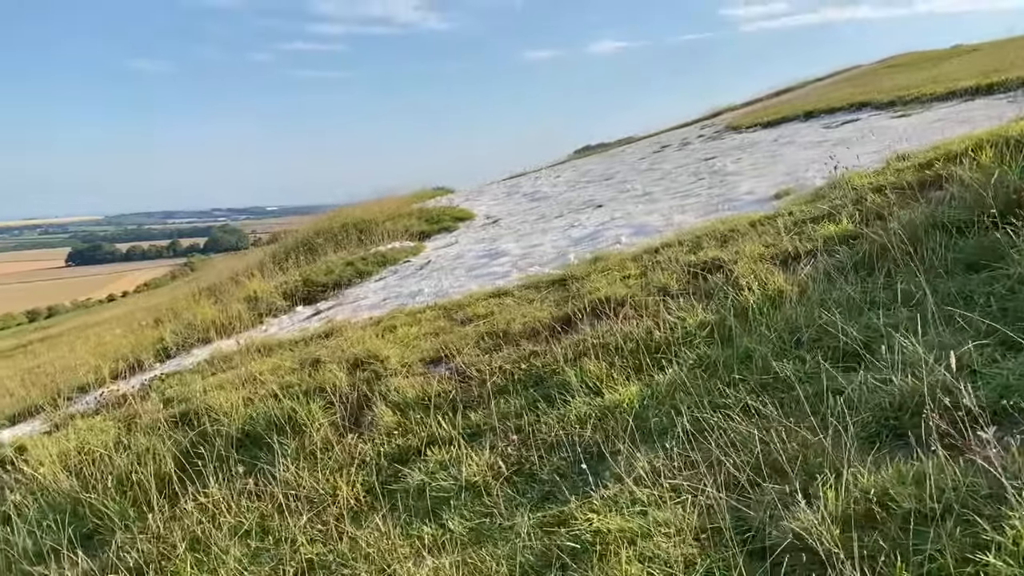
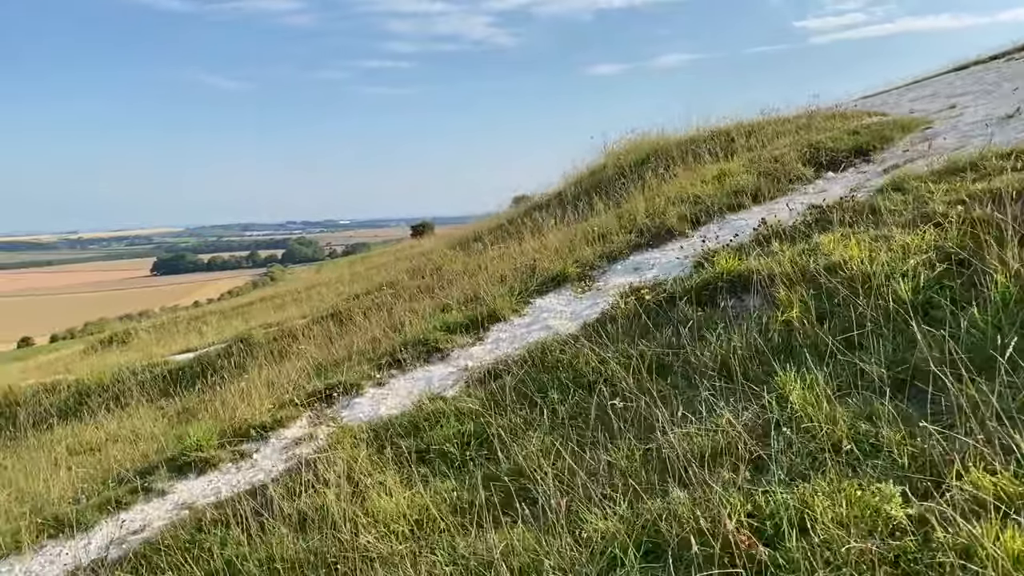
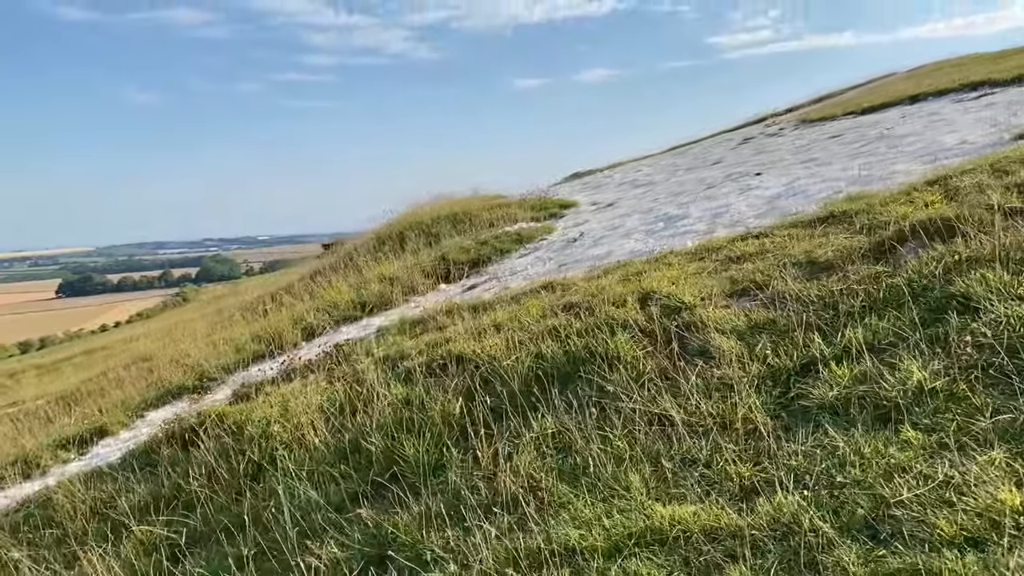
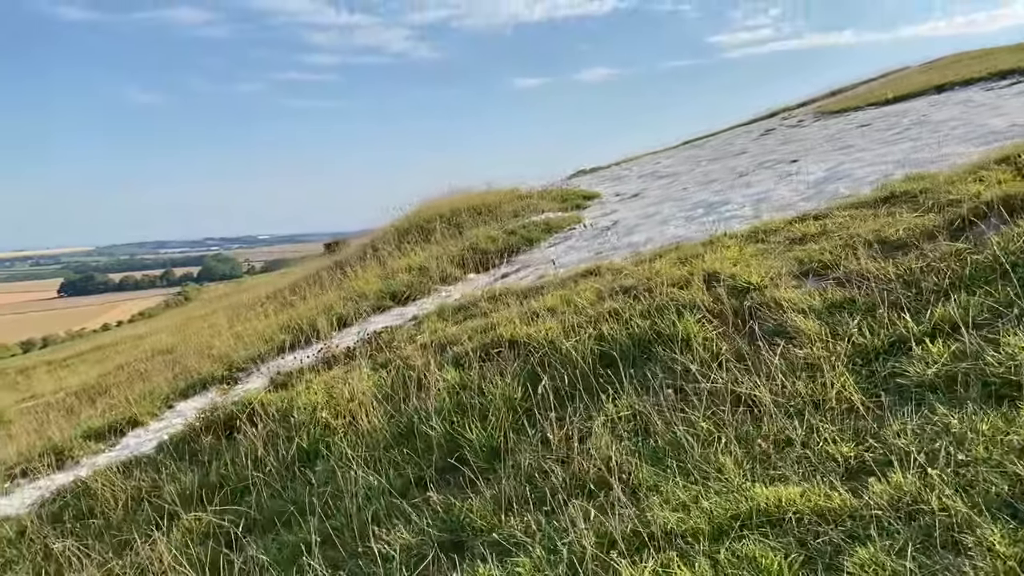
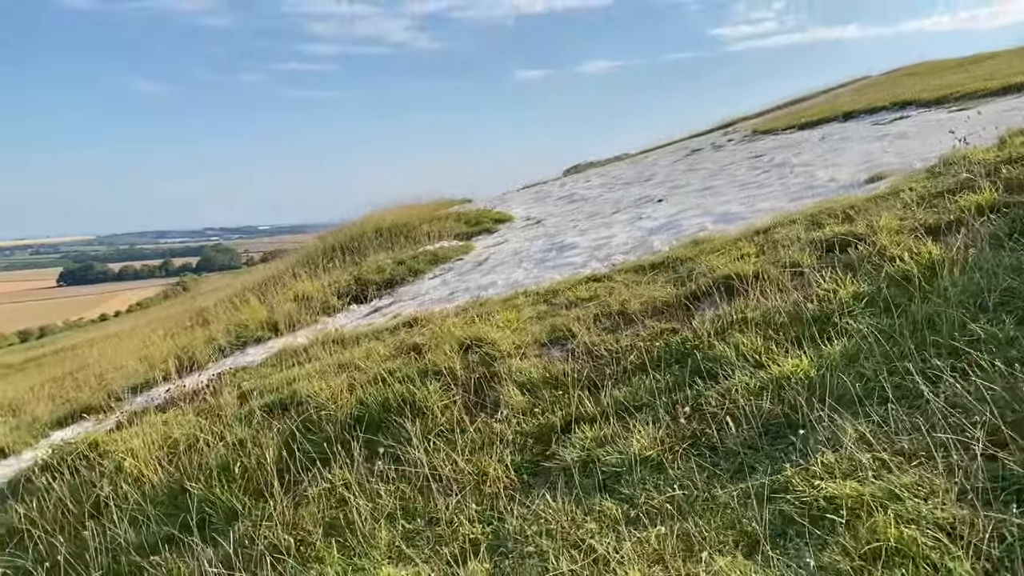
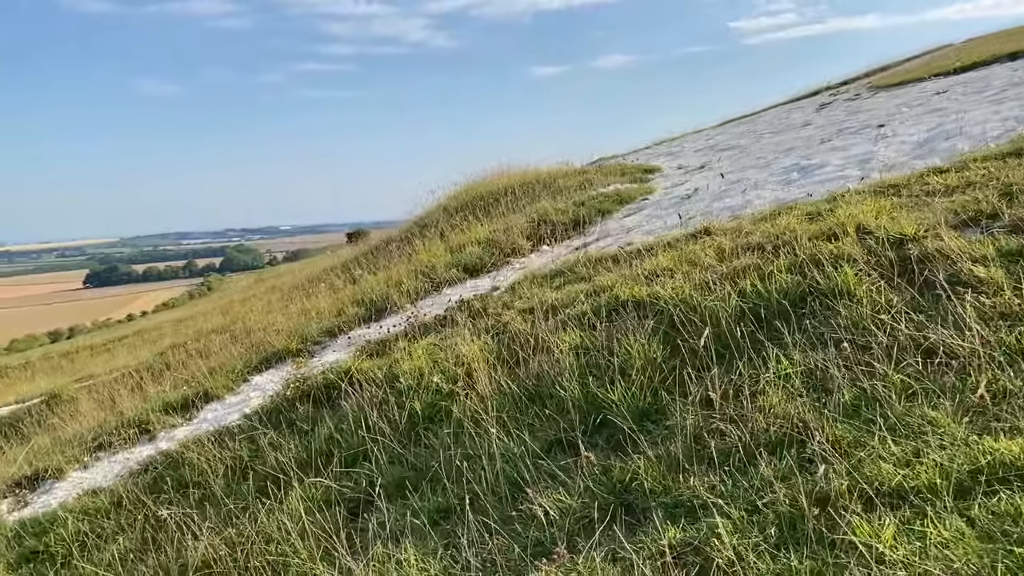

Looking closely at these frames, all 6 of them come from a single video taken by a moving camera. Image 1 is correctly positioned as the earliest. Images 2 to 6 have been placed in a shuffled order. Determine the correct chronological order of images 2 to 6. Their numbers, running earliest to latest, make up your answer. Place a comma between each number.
5, 3, 4, 6, 2
